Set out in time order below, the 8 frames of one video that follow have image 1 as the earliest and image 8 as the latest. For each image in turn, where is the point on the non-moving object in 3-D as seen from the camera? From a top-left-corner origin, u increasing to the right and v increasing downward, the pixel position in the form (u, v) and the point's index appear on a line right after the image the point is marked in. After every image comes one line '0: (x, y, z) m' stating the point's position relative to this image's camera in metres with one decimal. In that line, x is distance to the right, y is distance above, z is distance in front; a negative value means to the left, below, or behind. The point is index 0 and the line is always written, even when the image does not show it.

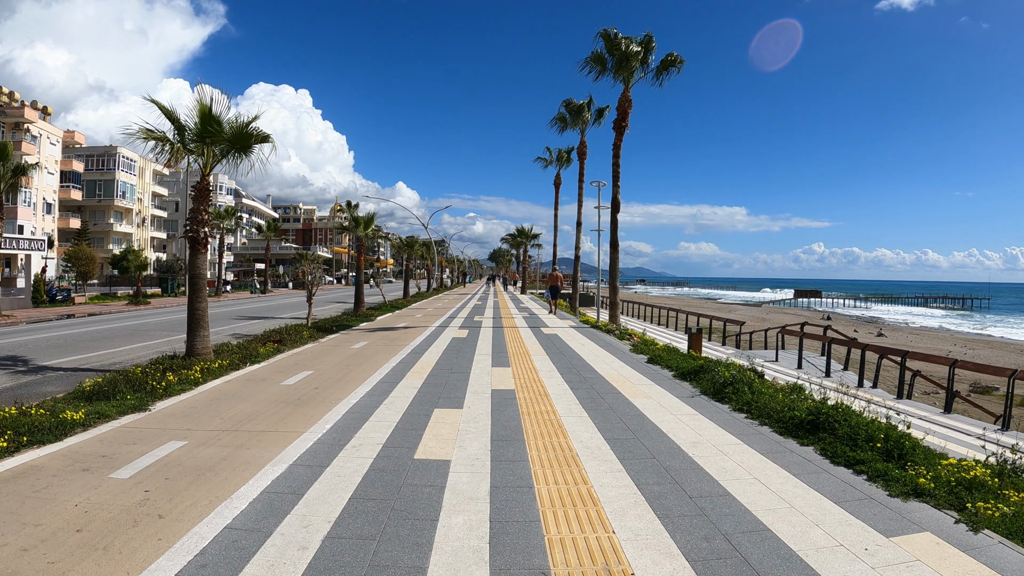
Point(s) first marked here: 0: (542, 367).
0: (+0.5, -1.3, +9.2) m
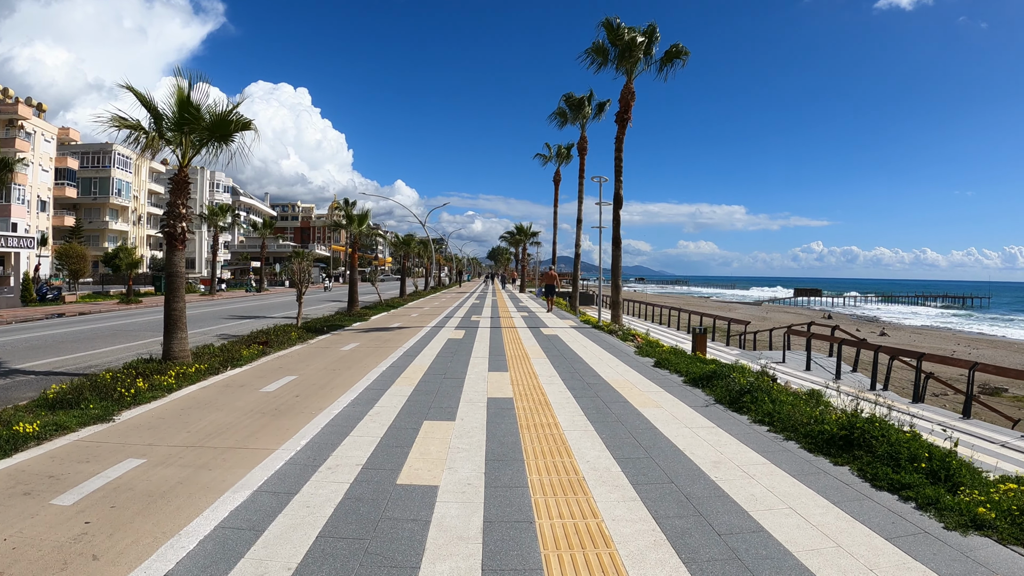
0: (+0.5, -1.3, +8.5) m
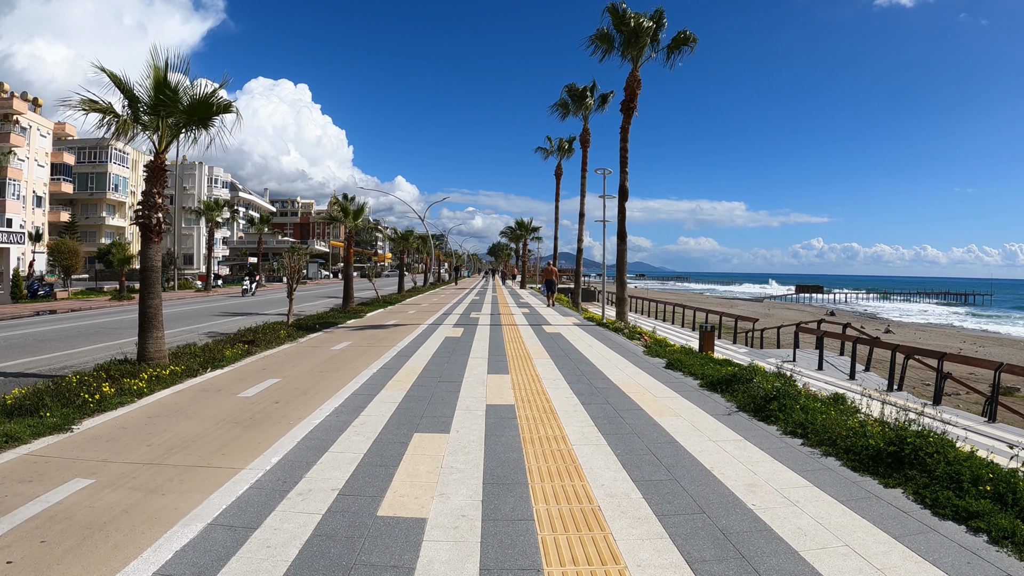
0: (+0.5, -1.3, +7.9) m
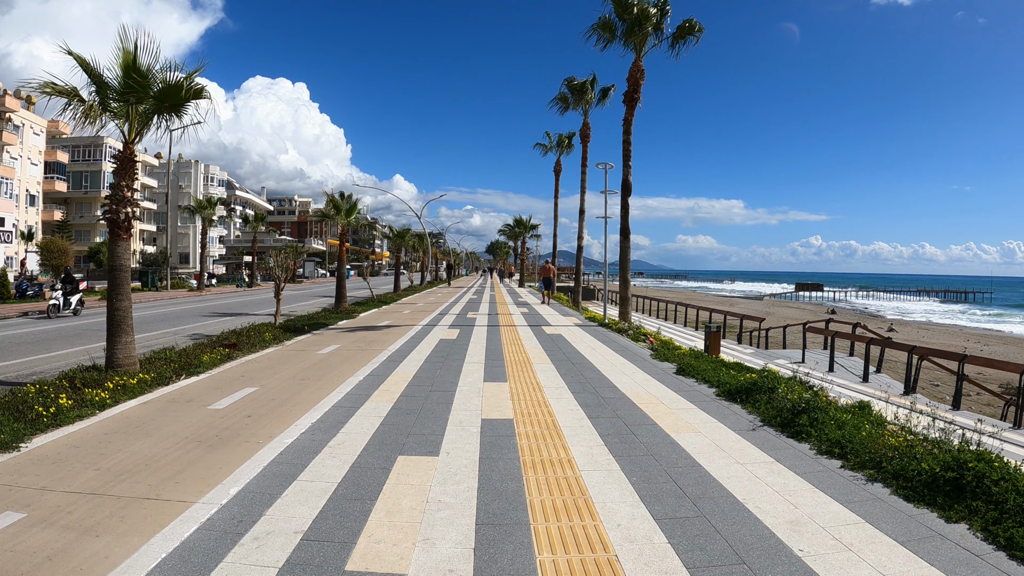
0: (+0.5, -1.3, +7.2) m
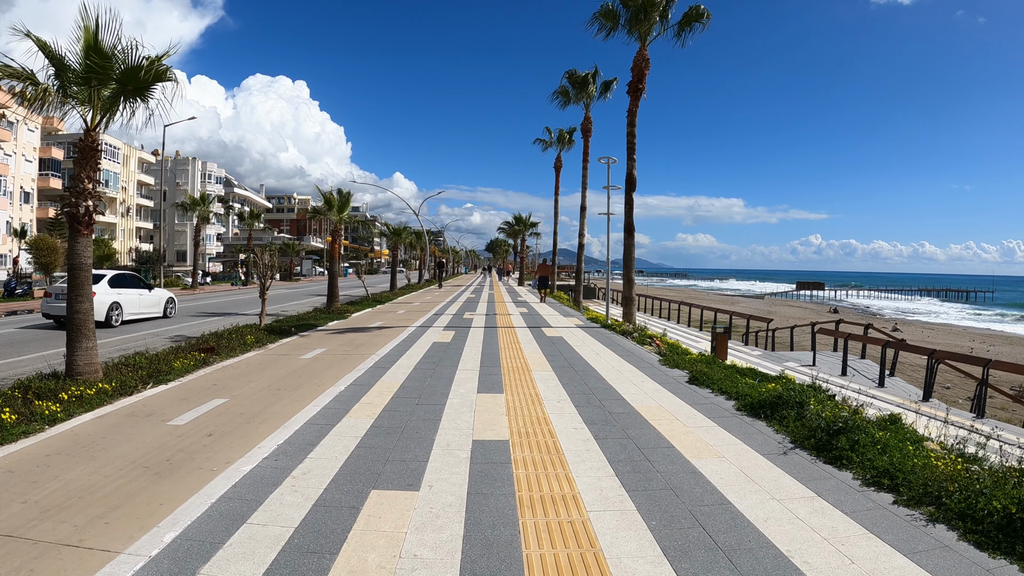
0: (+0.4, -1.3, +6.5) m
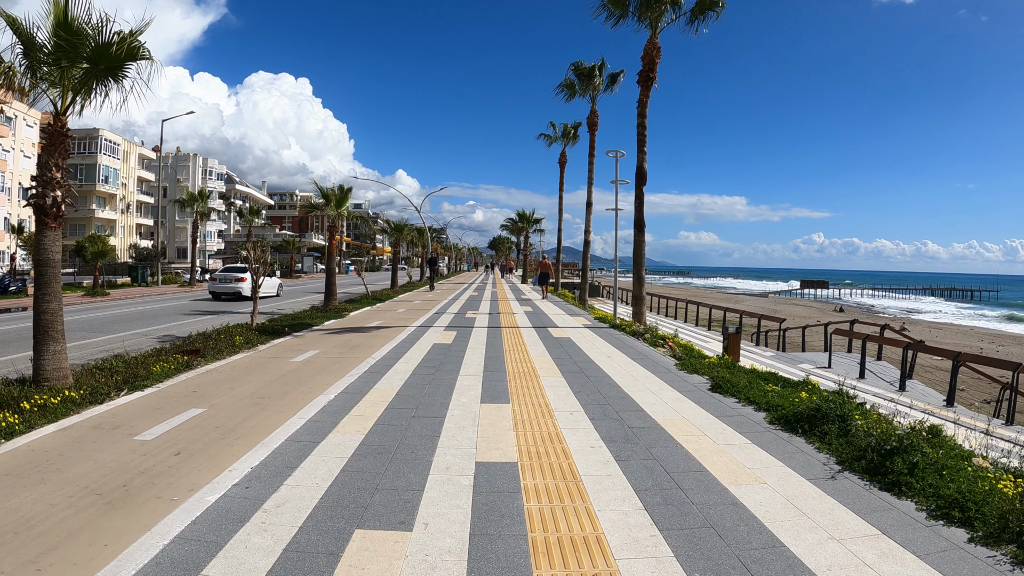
0: (+0.5, -1.3, +5.9) m
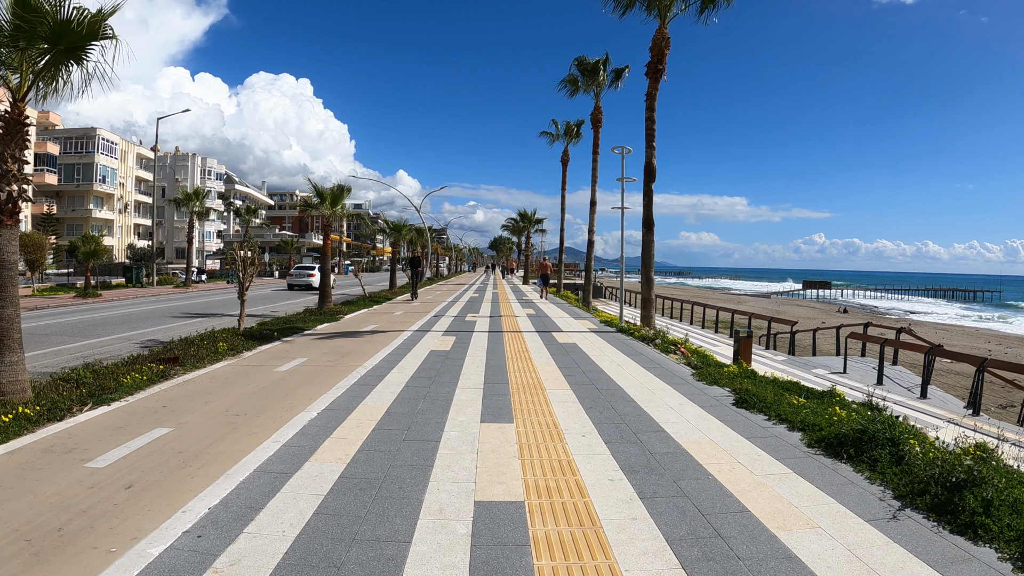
0: (+0.5, -1.3, +5.3) m
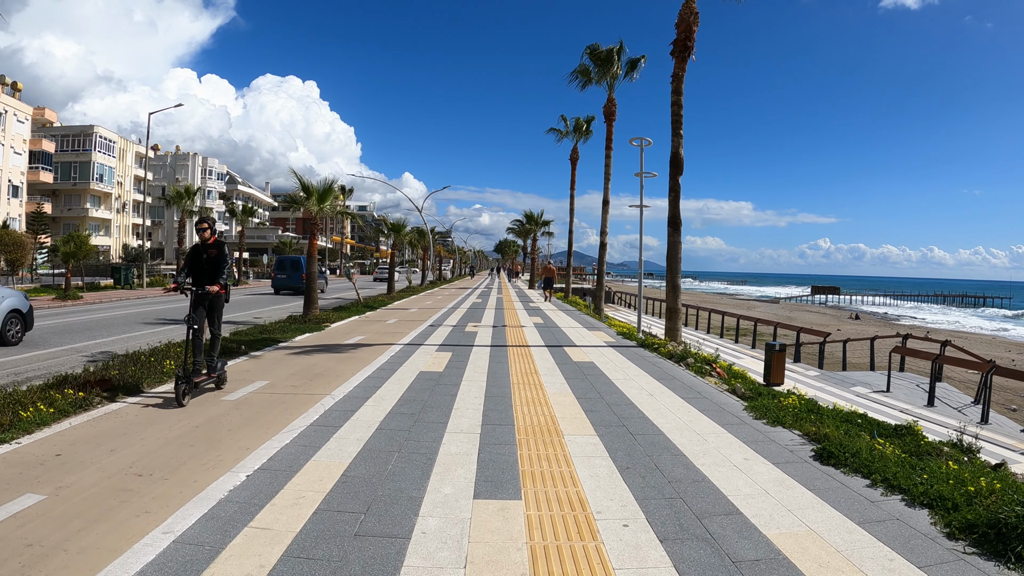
0: (+0.6, -1.4, +3.7) m
